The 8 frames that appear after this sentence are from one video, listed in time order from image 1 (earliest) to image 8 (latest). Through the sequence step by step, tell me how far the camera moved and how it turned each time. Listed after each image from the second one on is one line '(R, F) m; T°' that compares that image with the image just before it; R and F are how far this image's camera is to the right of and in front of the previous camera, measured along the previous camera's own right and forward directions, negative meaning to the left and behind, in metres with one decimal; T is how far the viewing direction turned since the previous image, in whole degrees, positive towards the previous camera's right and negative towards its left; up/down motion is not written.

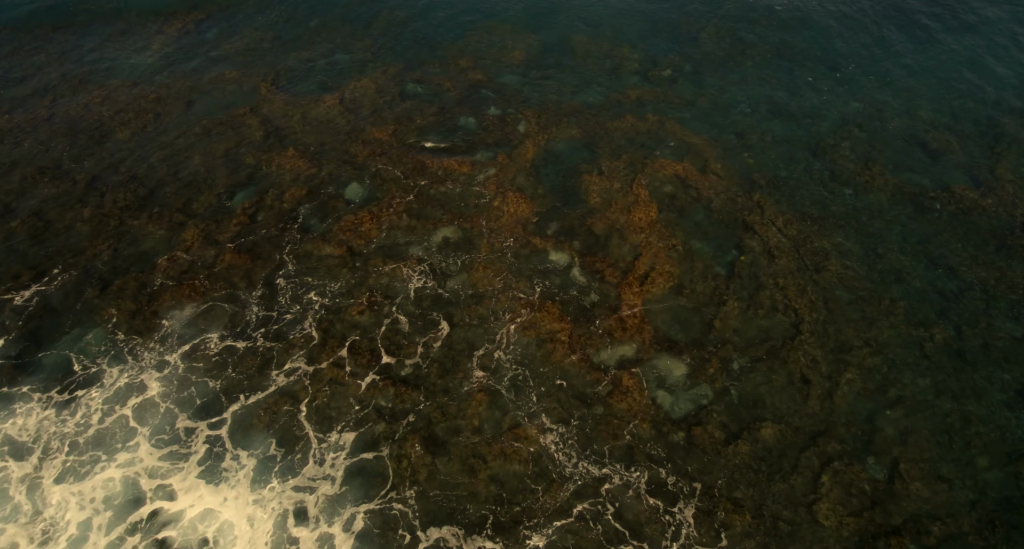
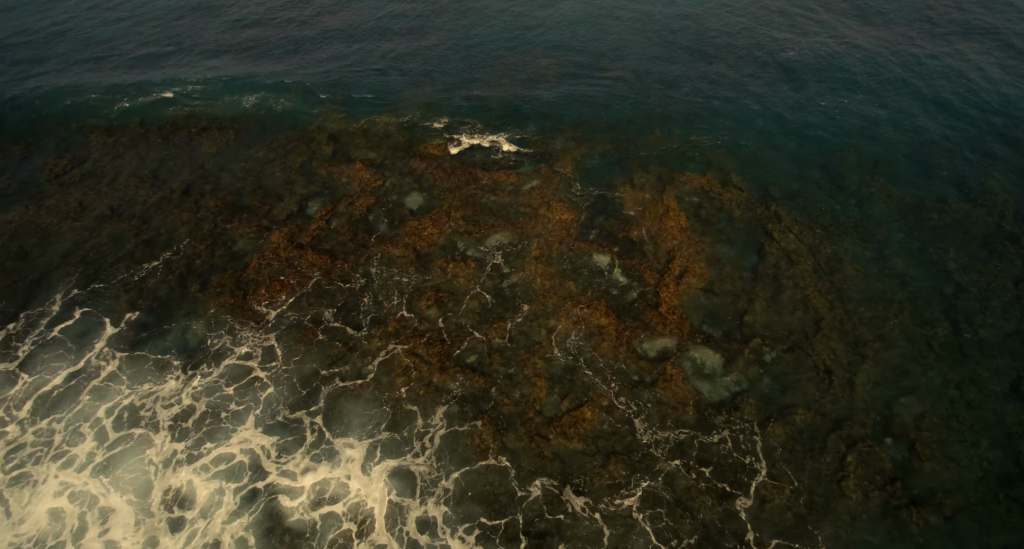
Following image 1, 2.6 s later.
(-4.6, -3.8) m; +2°
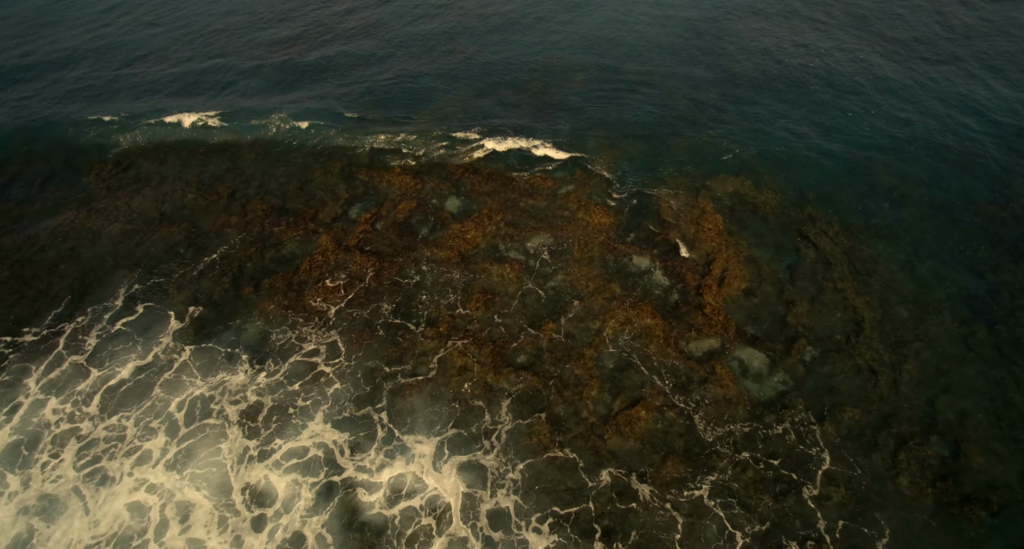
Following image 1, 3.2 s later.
(-3.5, 0.0) m; +1°
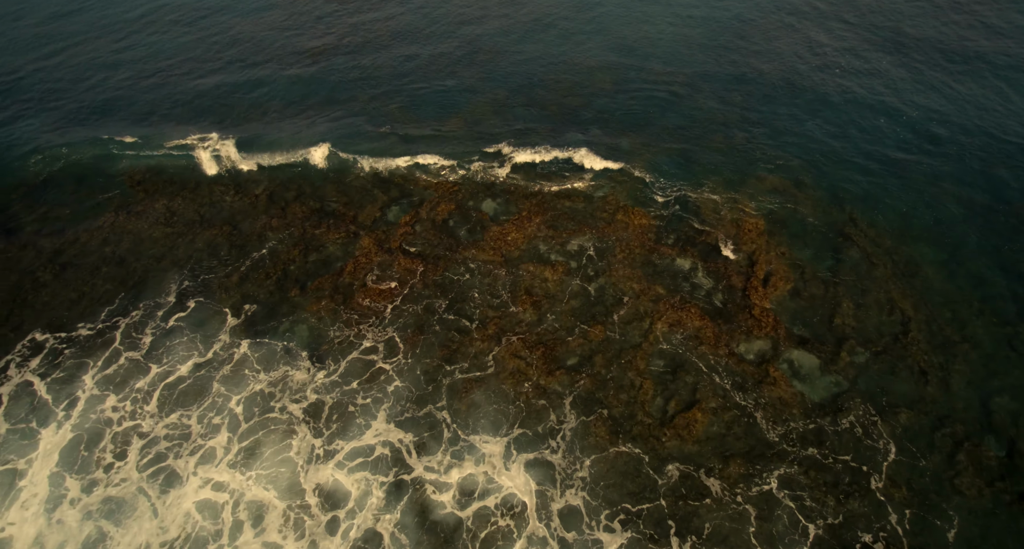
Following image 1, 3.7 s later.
(-3.2, +0.8) m; +1°
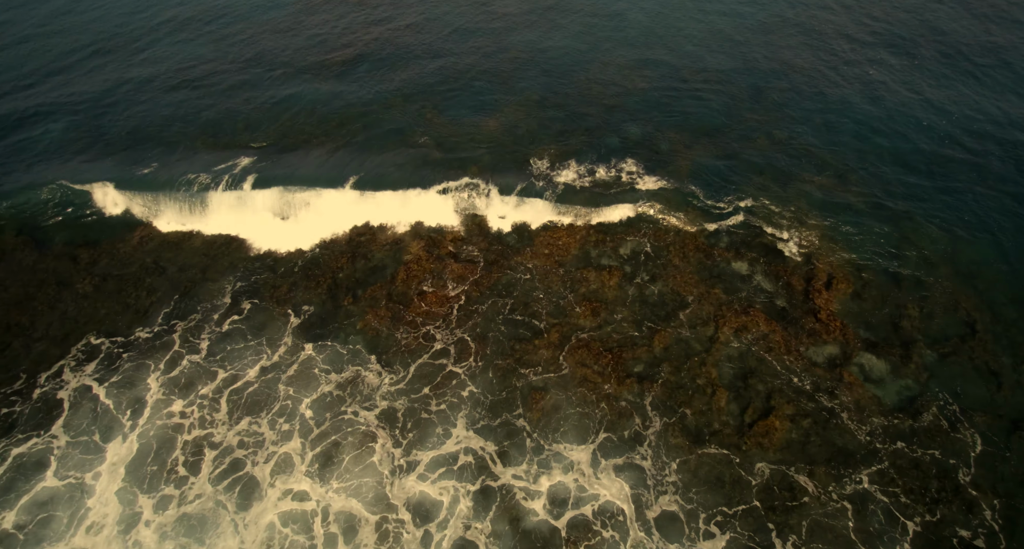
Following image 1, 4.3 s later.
(-3.7, +1.7) m; +1°
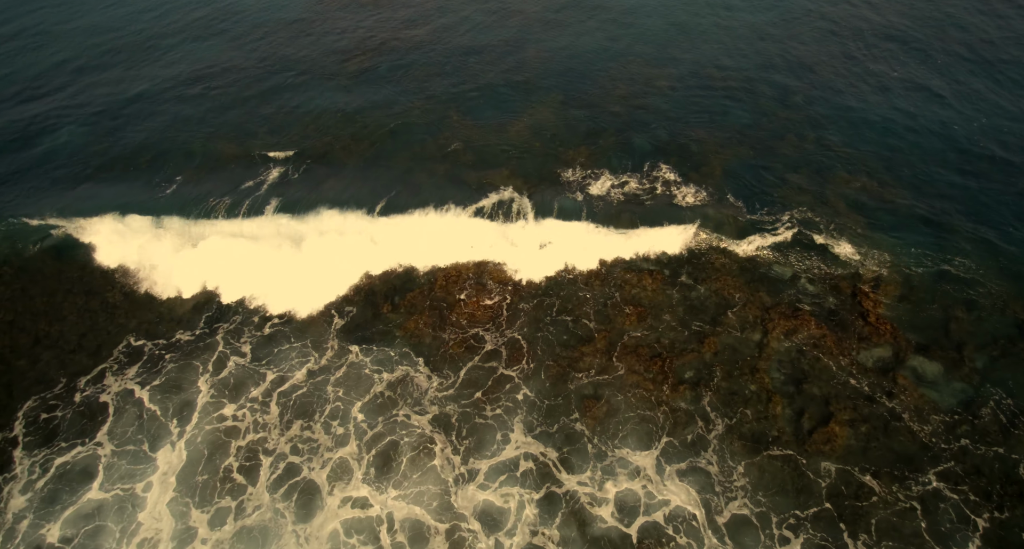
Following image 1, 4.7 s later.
(-2.3, +1.2) m; 0°
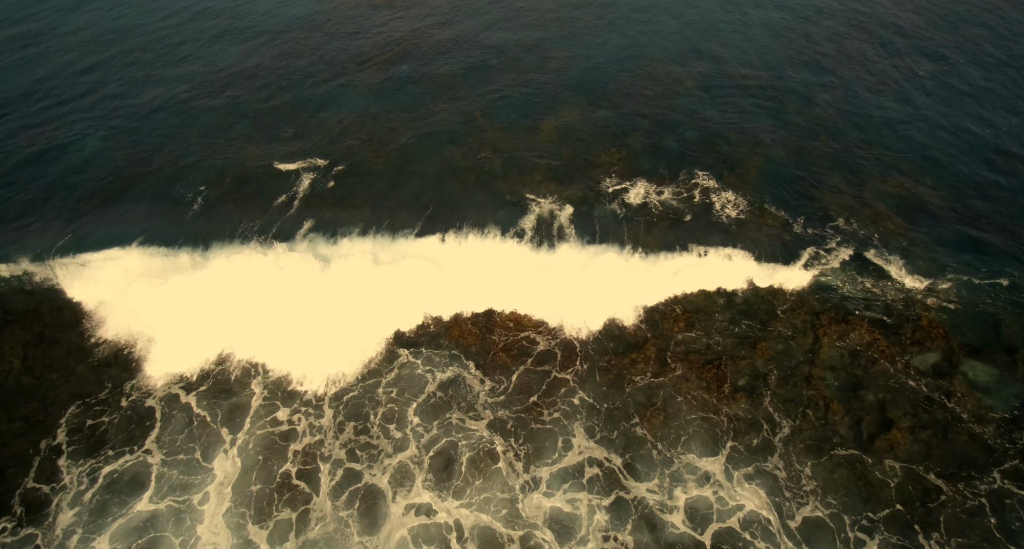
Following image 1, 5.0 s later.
(-2.1, +1.0) m; 0°
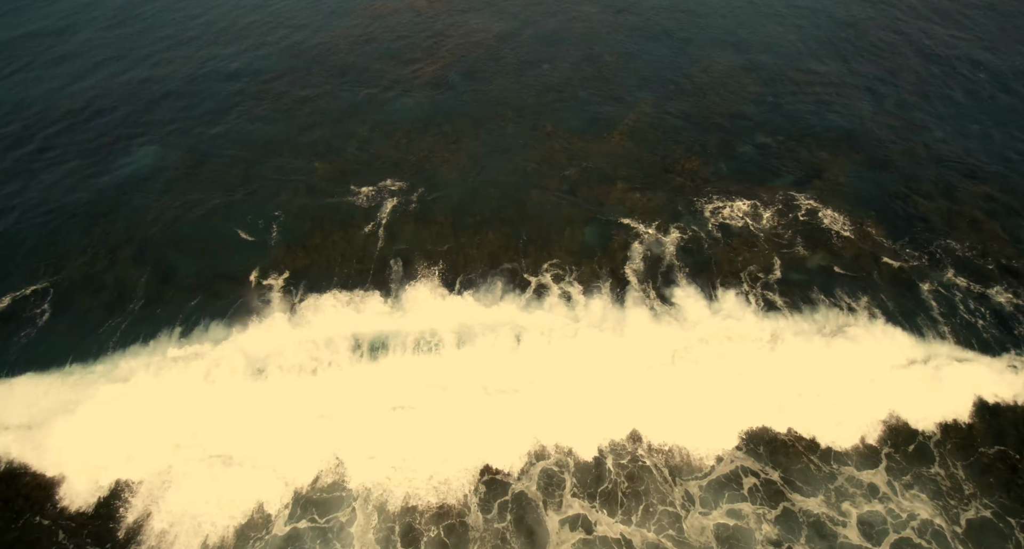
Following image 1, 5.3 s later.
(-4.0, +1.5) m; -1°
